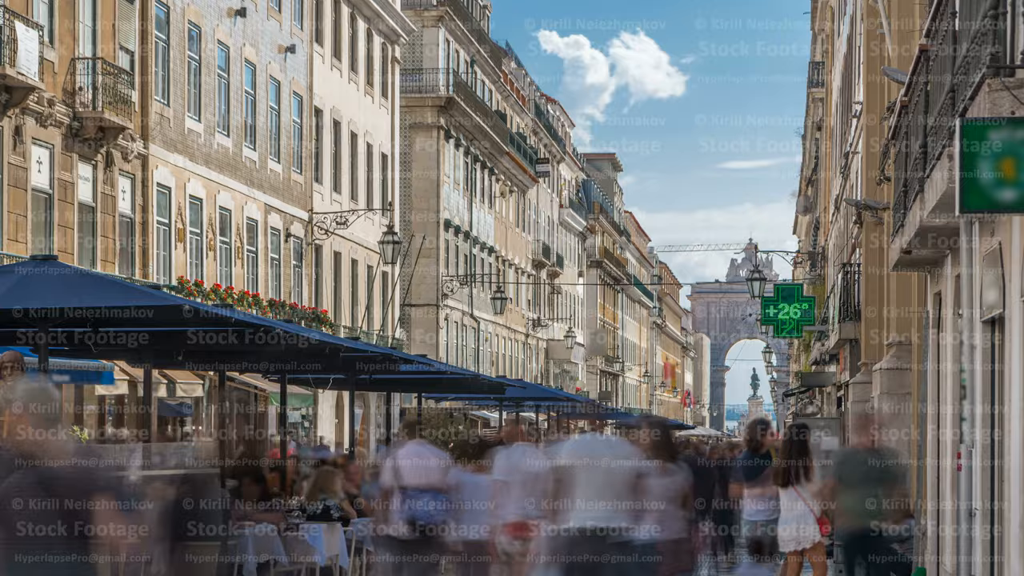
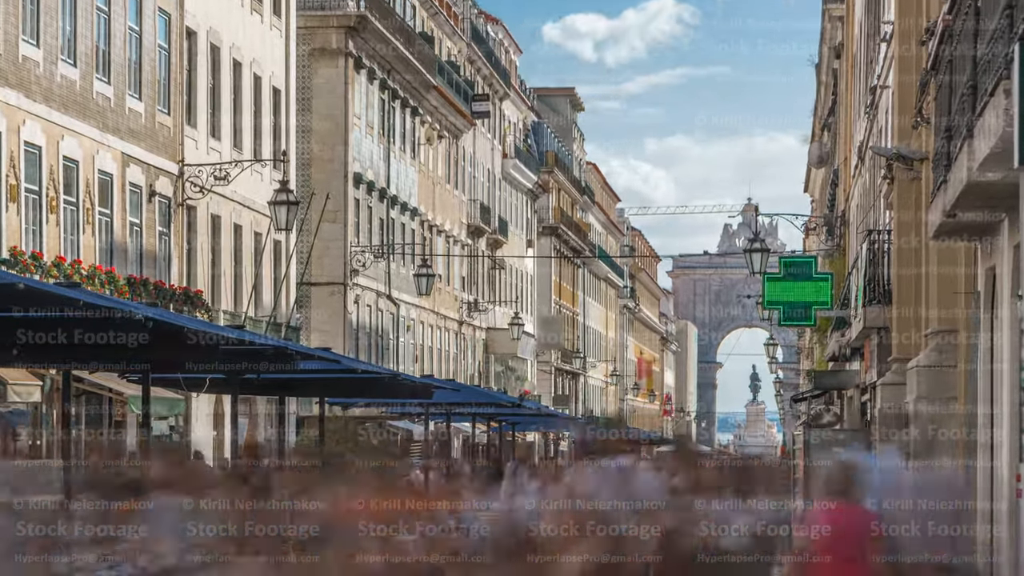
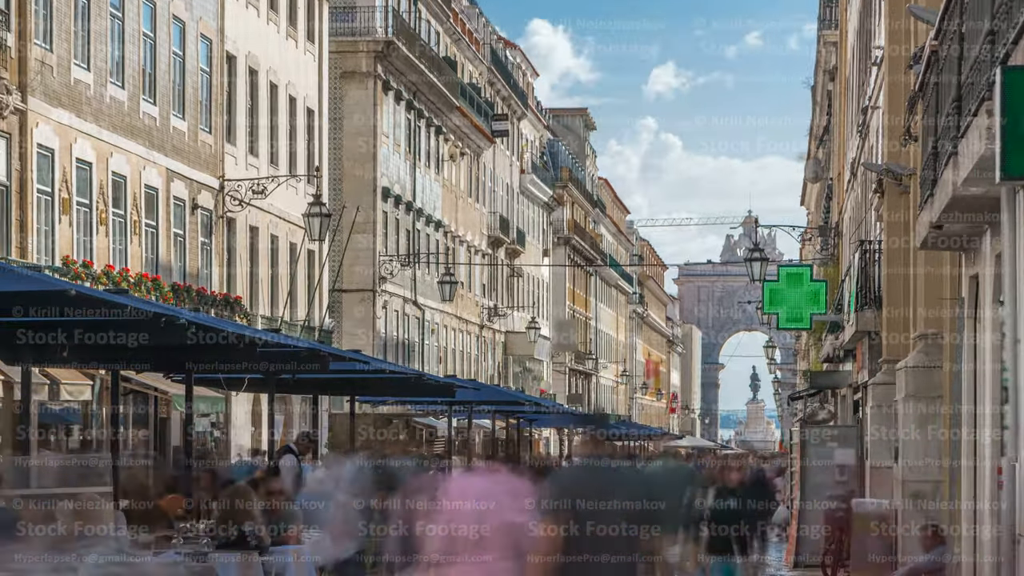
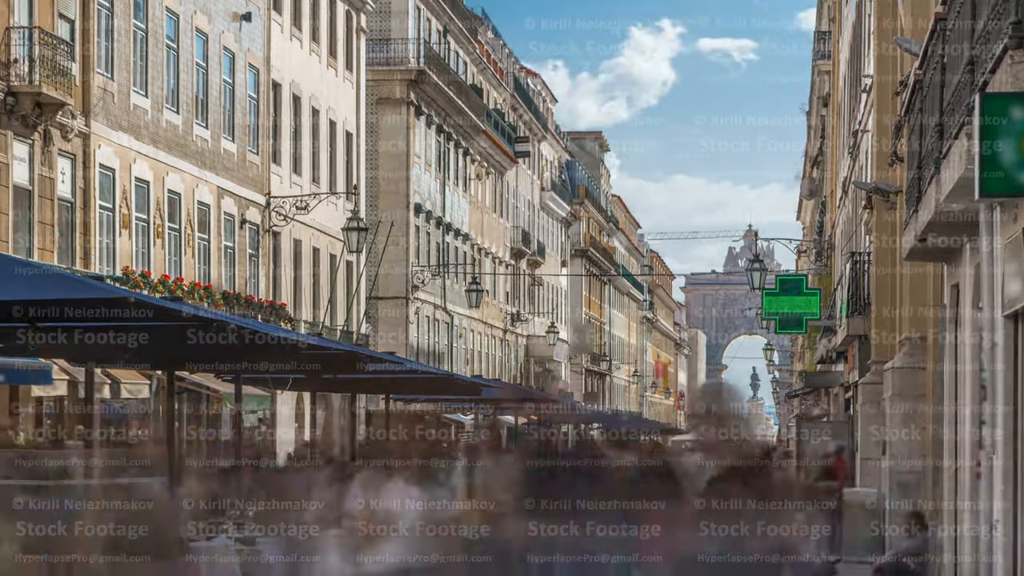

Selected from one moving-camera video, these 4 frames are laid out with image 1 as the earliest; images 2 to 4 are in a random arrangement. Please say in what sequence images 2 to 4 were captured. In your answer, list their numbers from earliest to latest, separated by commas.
4, 3, 2
